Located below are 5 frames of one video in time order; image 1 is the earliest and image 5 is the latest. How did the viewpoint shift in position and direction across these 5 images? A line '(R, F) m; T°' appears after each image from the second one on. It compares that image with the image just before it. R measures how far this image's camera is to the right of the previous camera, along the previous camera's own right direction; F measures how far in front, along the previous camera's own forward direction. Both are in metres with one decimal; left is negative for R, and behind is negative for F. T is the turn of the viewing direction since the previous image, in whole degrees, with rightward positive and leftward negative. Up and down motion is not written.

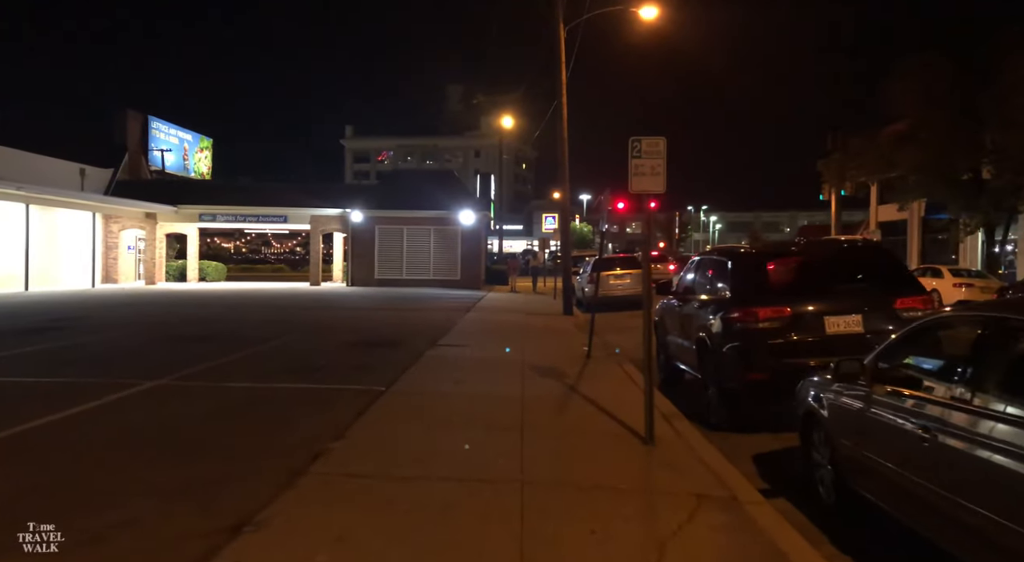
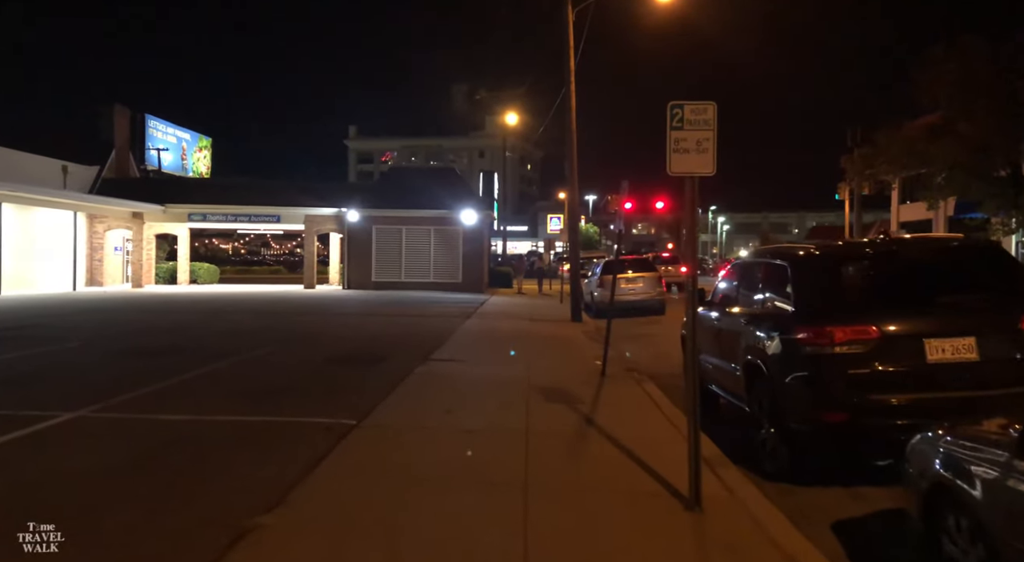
(0.0, +1.5) m; 0°
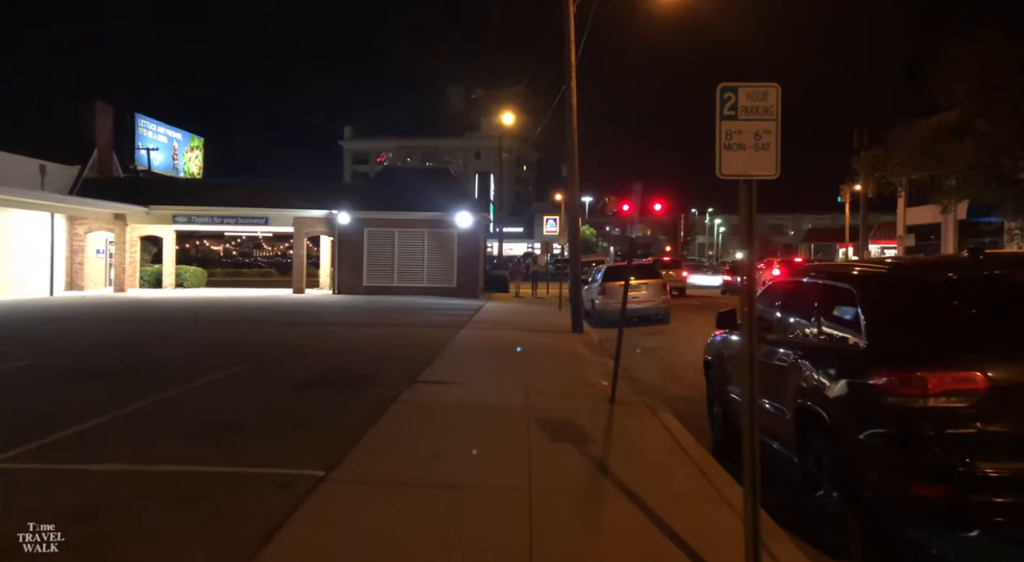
(0.0, +1.1) m; 0°
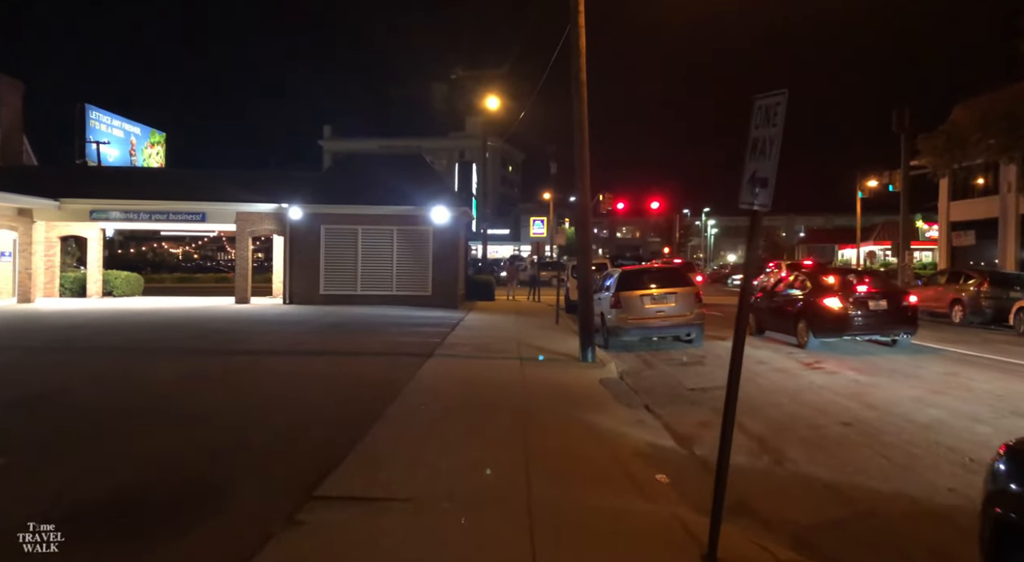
(0.0, +4.6) m; +1°
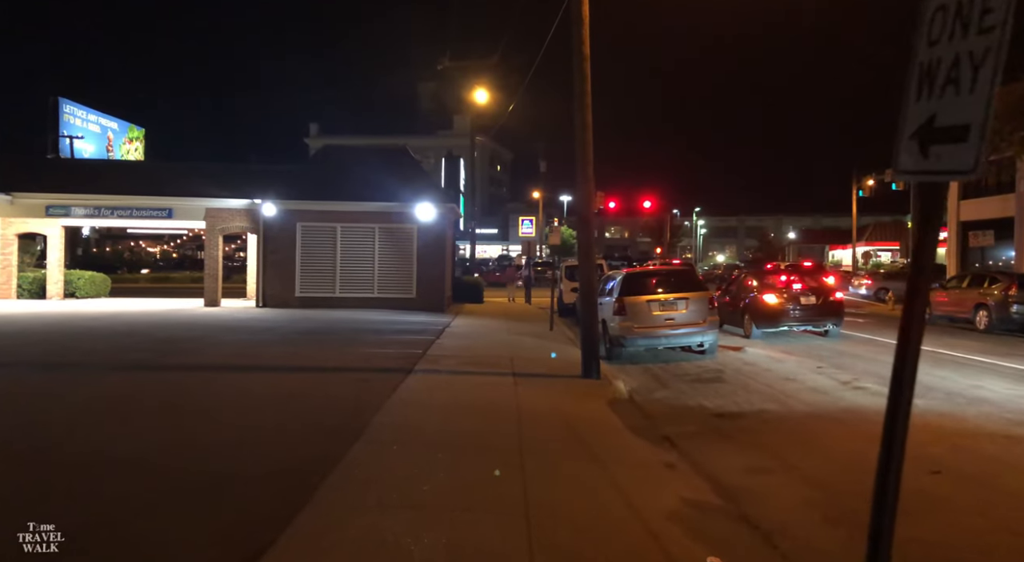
(-0.1, +1.6) m; +1°
